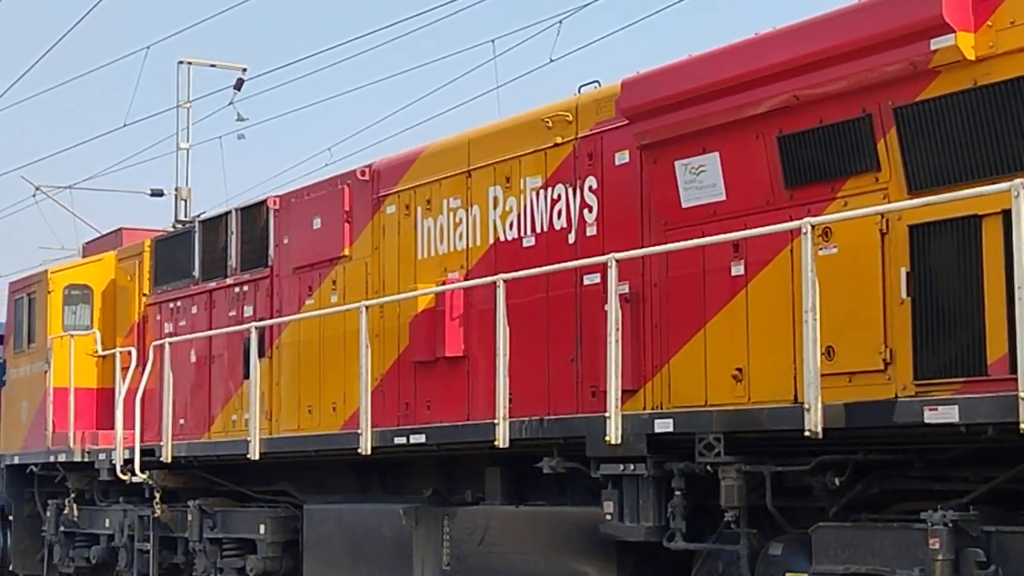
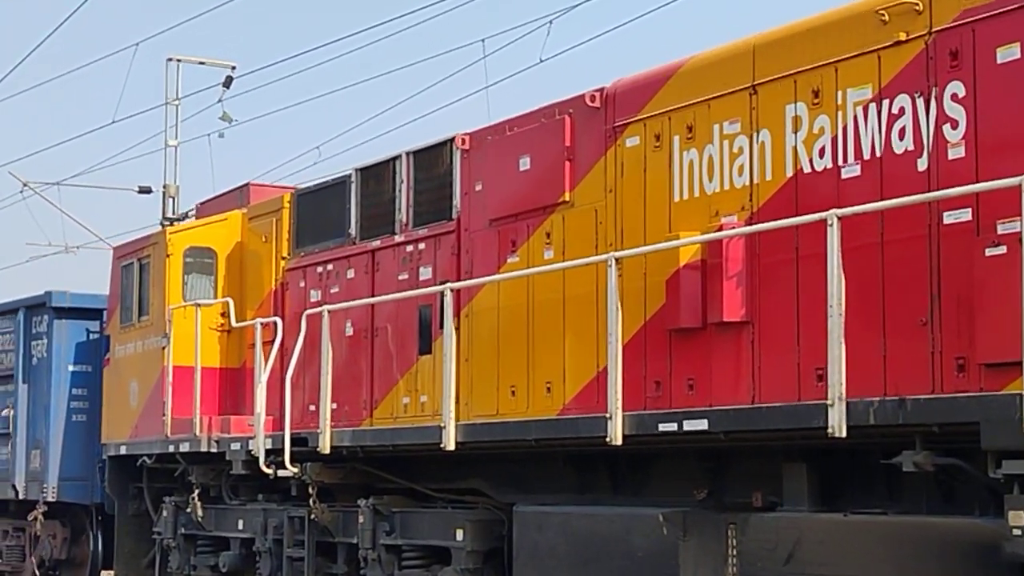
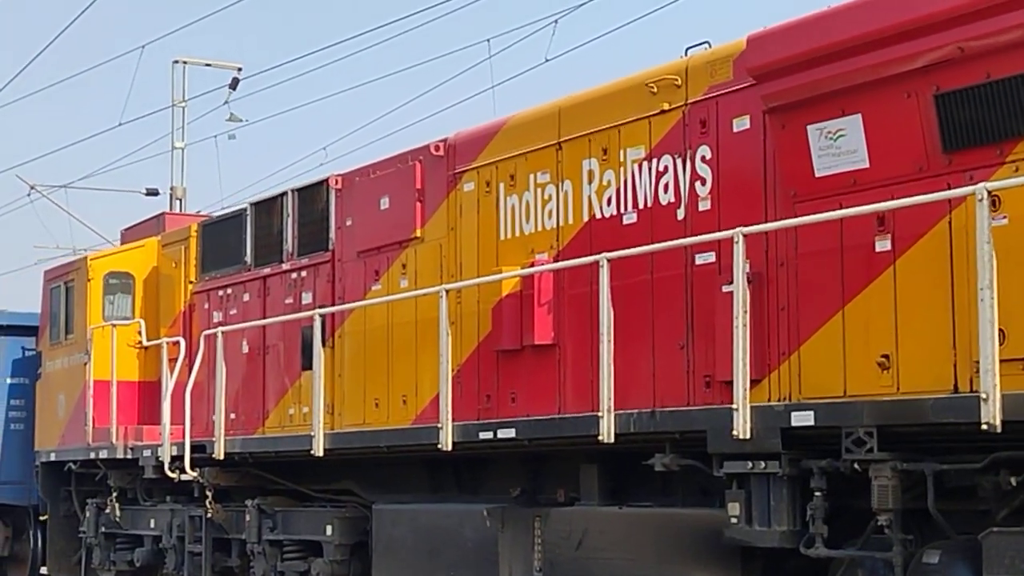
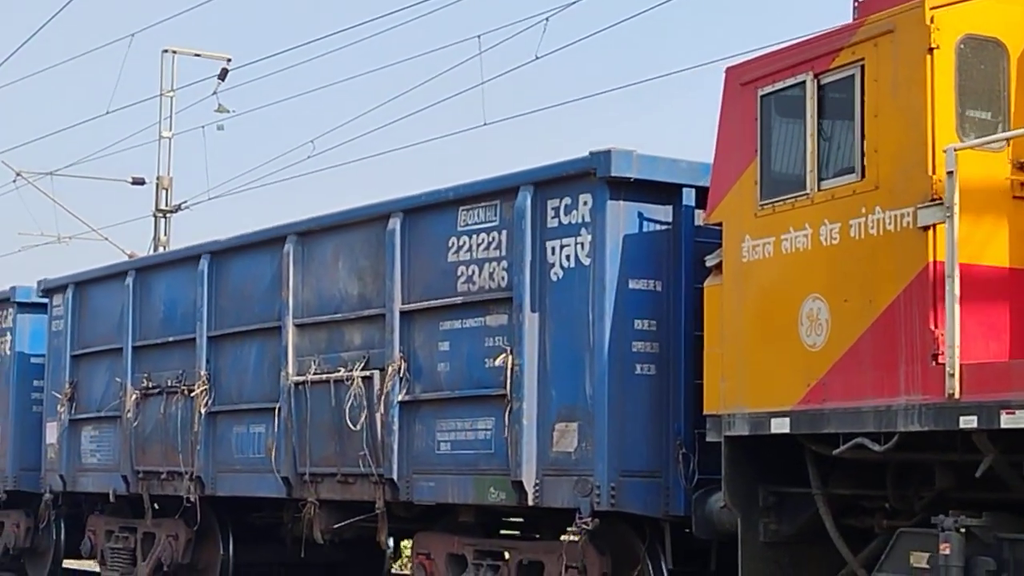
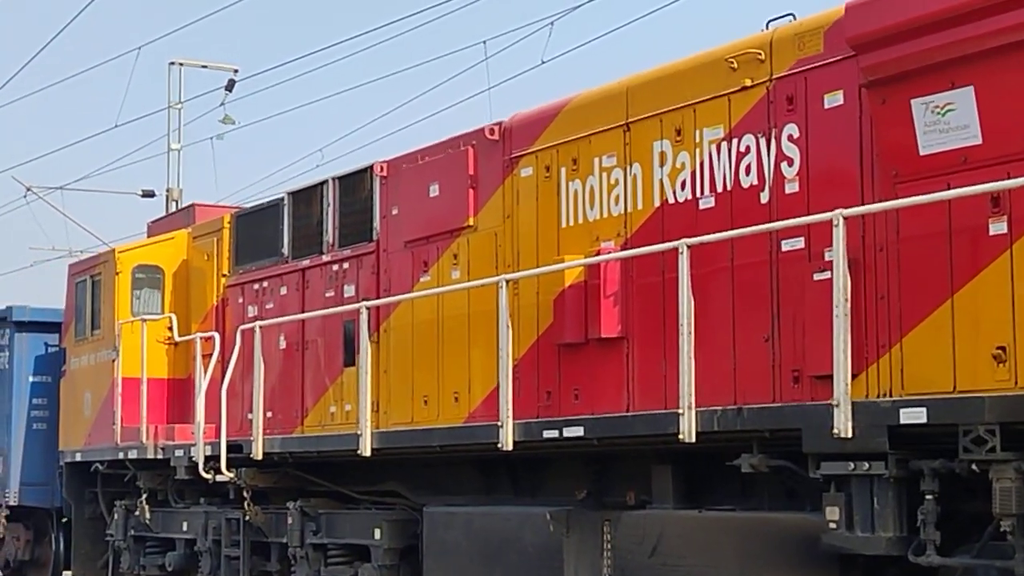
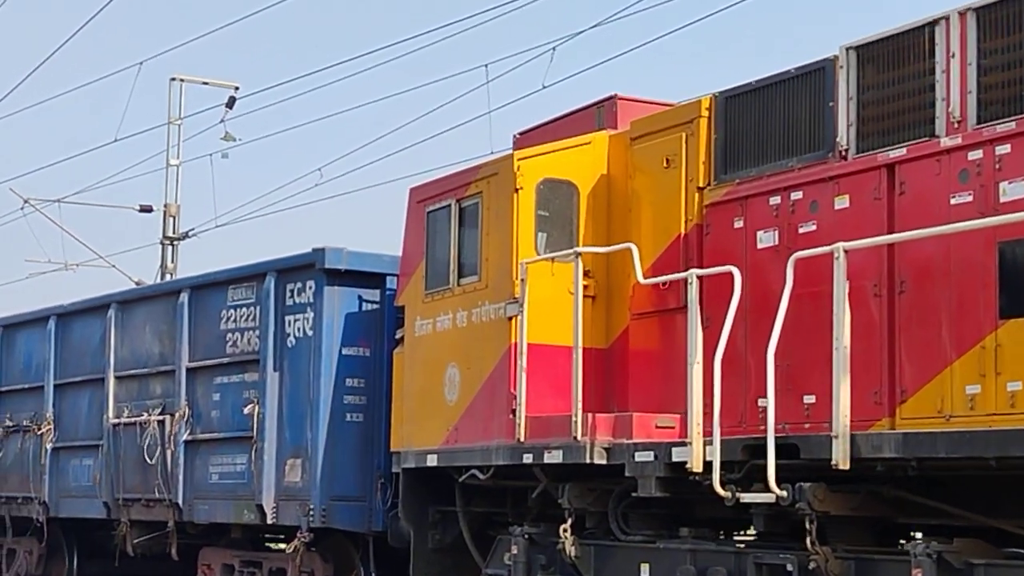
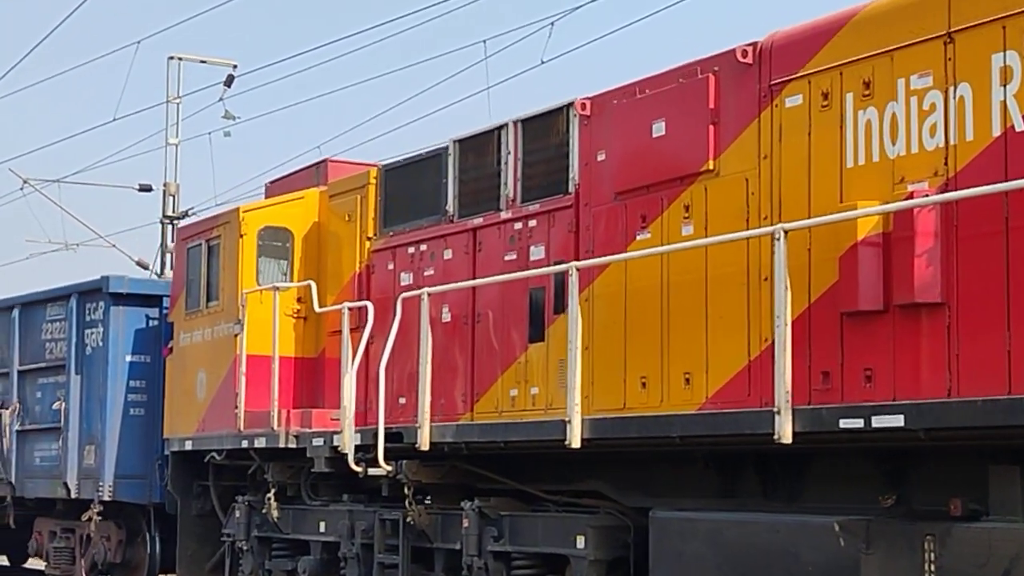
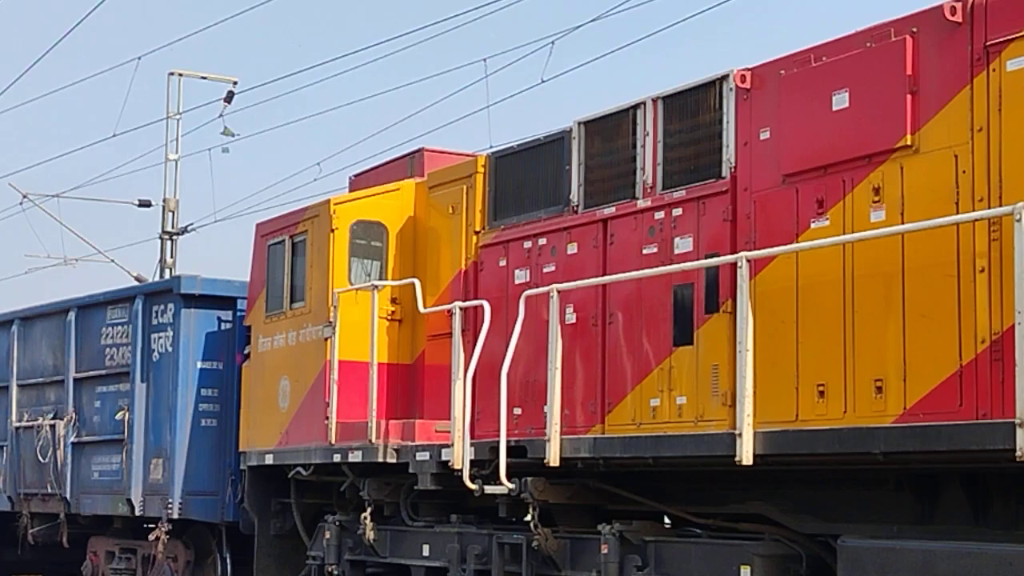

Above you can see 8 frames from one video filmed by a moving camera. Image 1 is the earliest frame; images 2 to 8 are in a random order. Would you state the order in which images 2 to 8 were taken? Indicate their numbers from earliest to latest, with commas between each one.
3, 5, 2, 7, 8, 6, 4
